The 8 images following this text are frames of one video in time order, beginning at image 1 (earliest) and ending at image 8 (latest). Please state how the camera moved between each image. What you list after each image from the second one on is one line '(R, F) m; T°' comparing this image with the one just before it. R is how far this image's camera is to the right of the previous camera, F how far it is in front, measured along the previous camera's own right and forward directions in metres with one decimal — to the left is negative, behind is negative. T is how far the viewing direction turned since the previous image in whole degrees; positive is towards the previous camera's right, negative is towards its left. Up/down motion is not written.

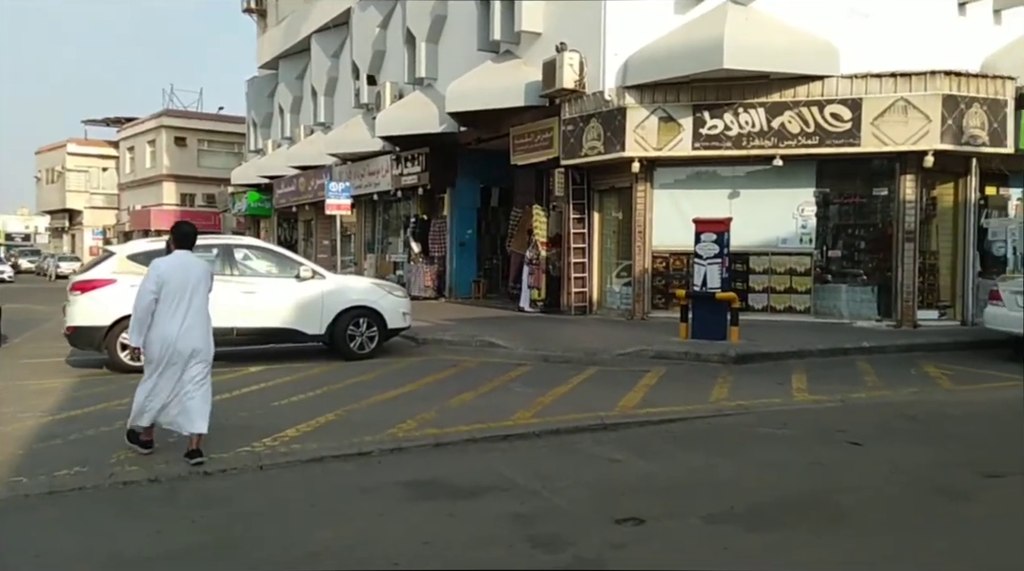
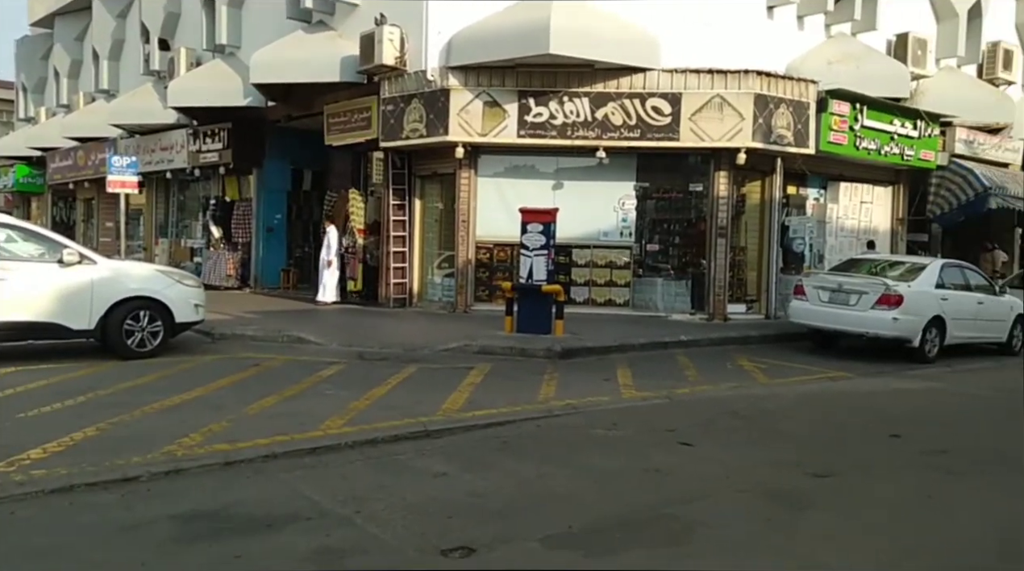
(+0.1, +0.9) m; +13°
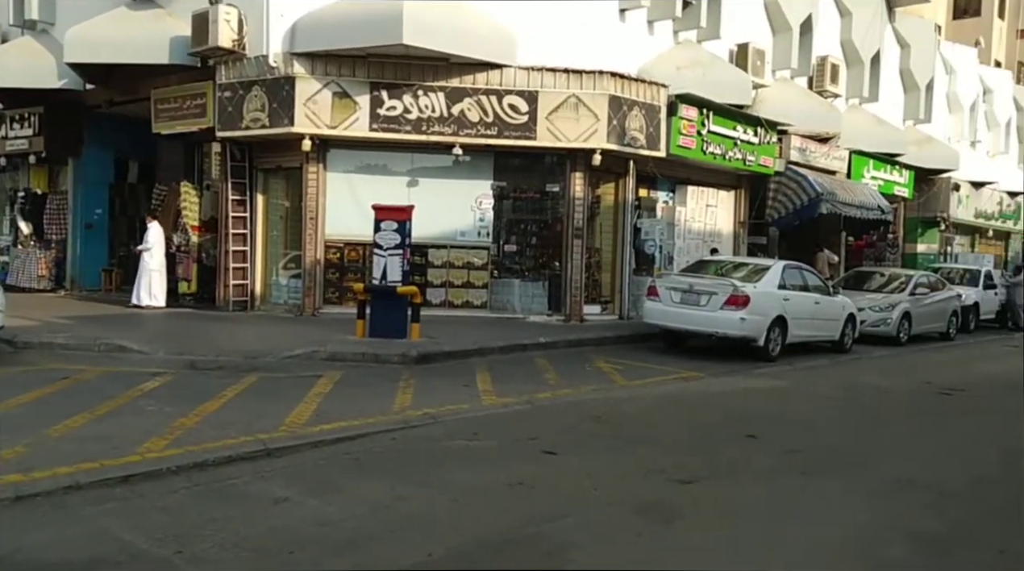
(0.0, +0.5) m; +10°
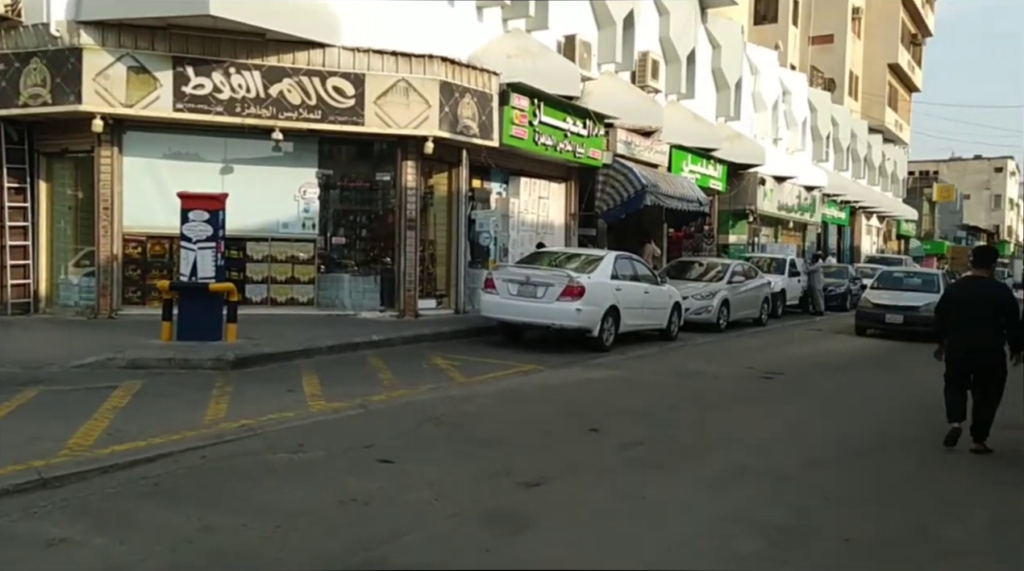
(0.0, +0.6) m; +12°
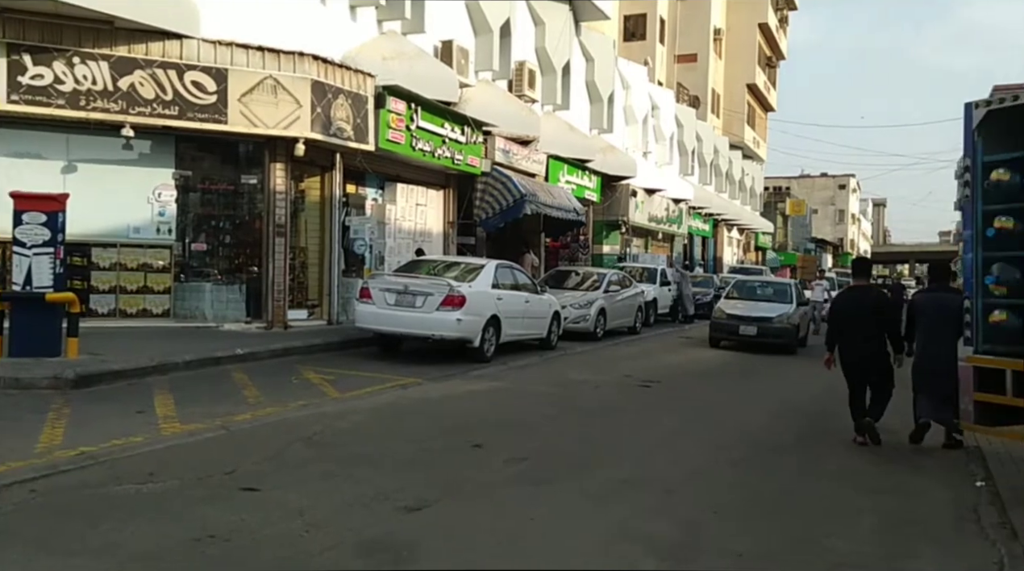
(0.0, +0.4) m; +9°
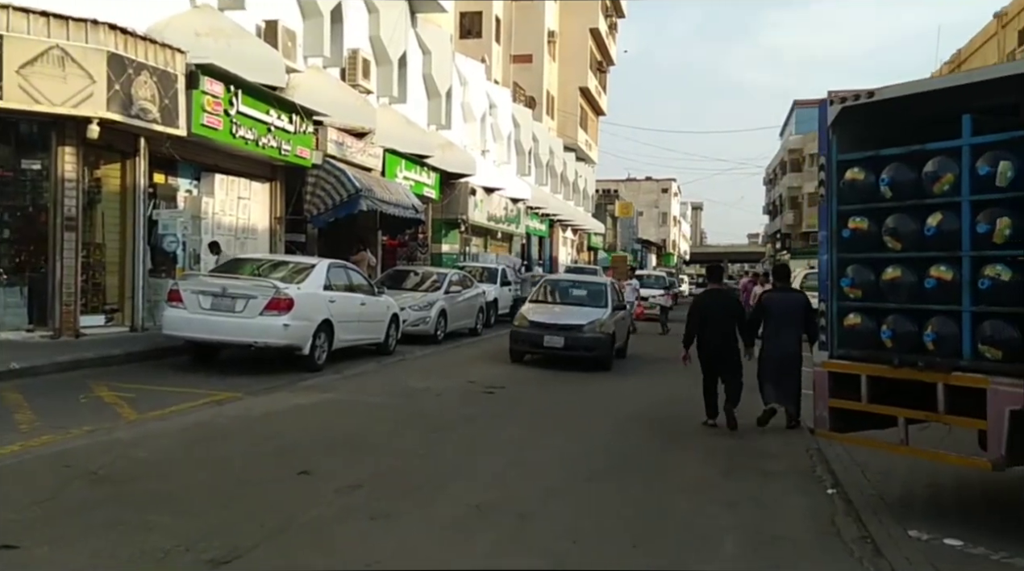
(0.0, +0.8) m; +11°
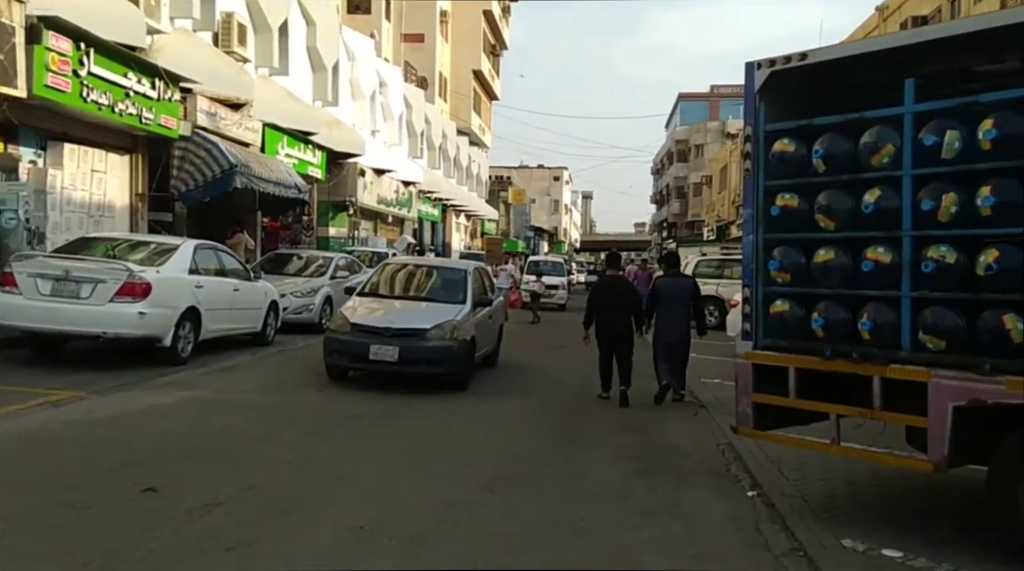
(0.0, +0.8) m; +8°
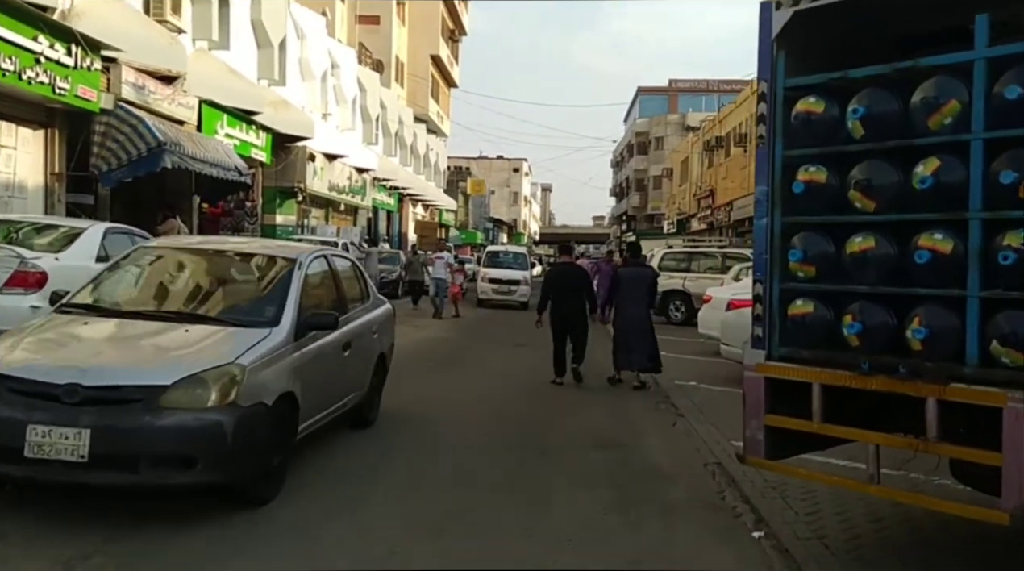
(0.0, +1.1) m; +3°
